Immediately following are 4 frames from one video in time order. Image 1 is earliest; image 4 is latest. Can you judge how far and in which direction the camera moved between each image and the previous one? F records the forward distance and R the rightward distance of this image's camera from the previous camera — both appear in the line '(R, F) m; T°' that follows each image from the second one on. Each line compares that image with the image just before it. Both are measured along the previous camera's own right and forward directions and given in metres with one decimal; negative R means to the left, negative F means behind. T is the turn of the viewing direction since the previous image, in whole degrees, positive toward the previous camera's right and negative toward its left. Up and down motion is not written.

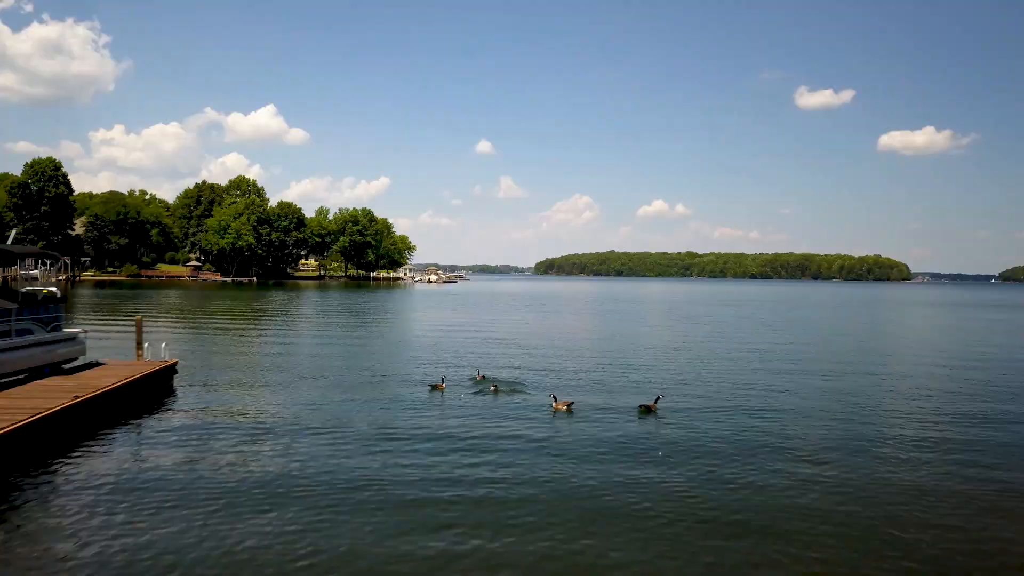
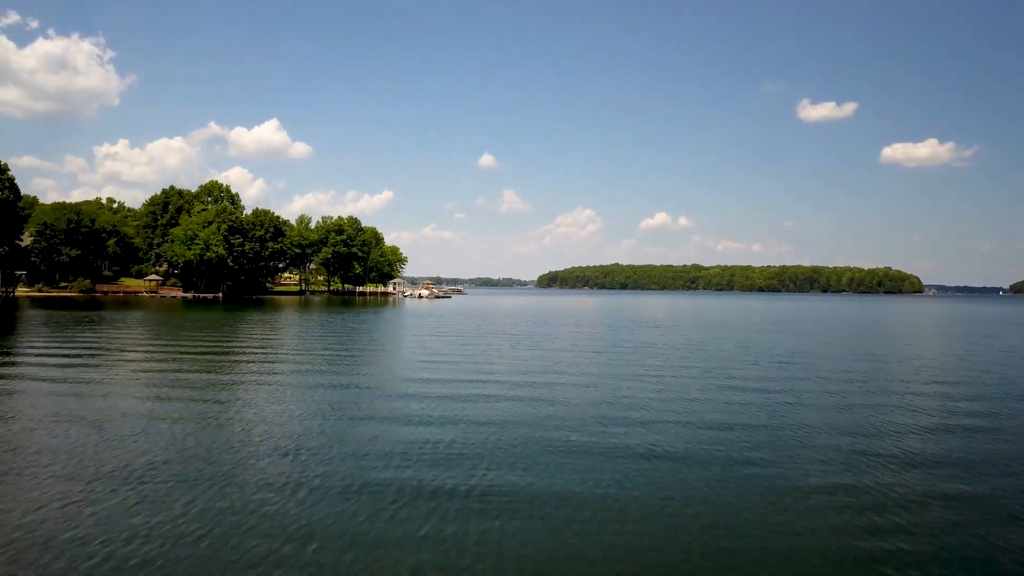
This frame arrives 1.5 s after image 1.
(+0.3, +9.2) m; 0°
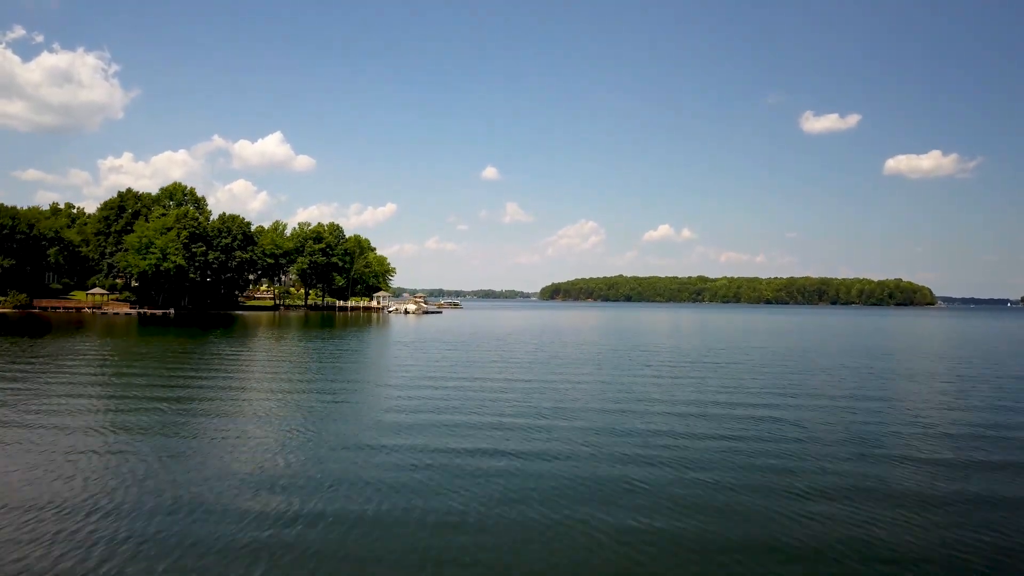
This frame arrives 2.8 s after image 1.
(+0.4, +9.6) m; 0°
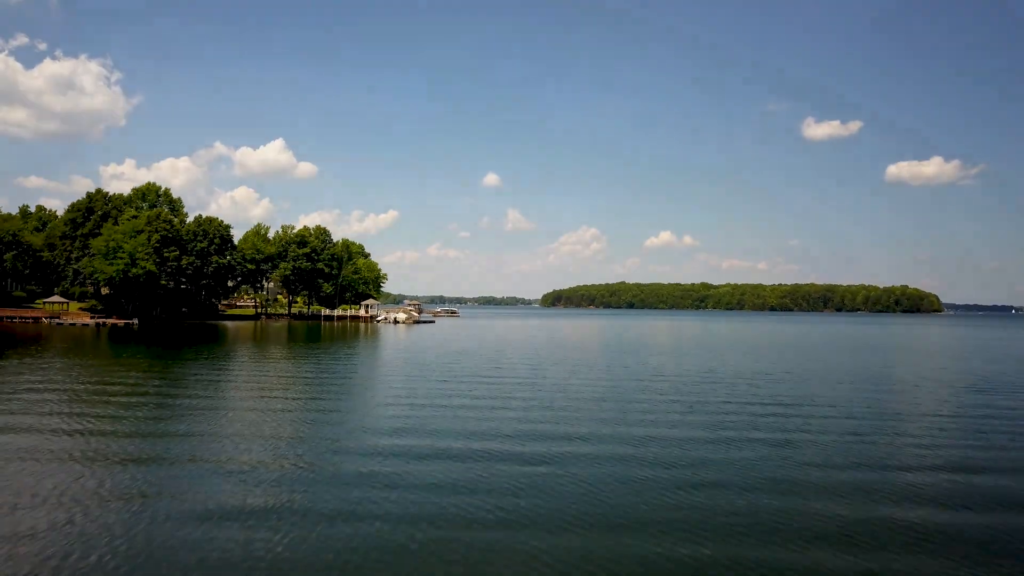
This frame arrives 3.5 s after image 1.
(+0.2, +5.5) m; 0°
